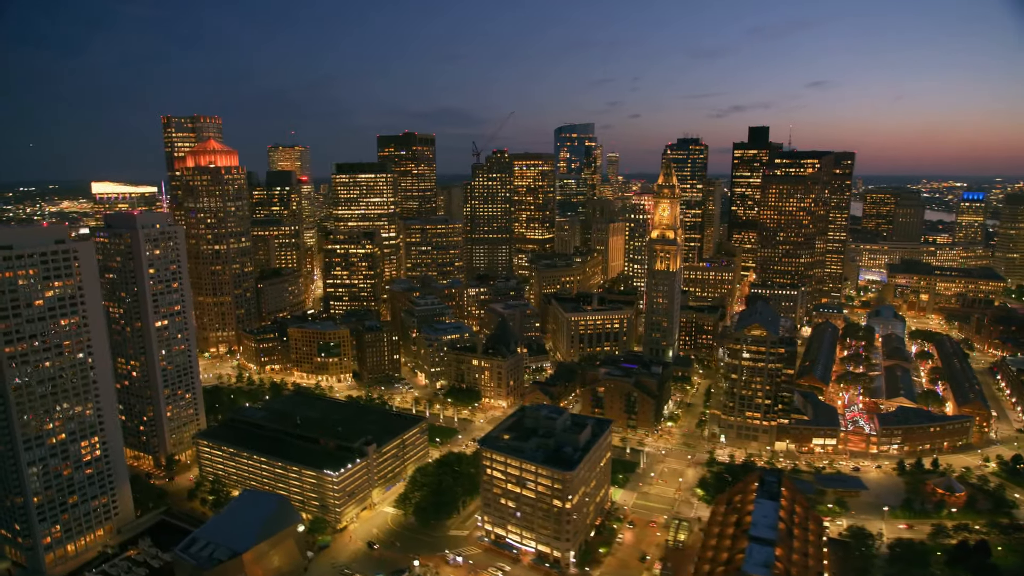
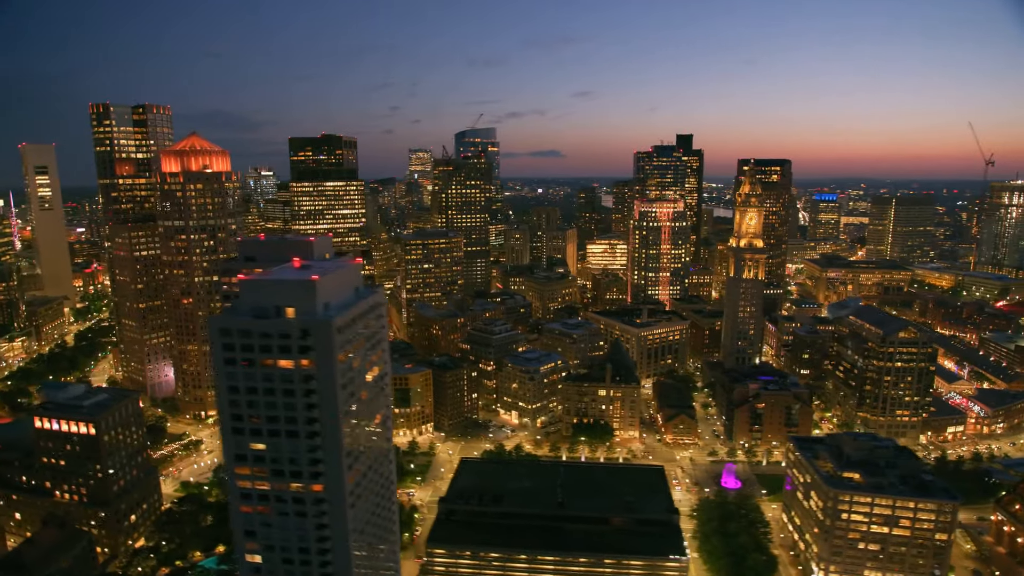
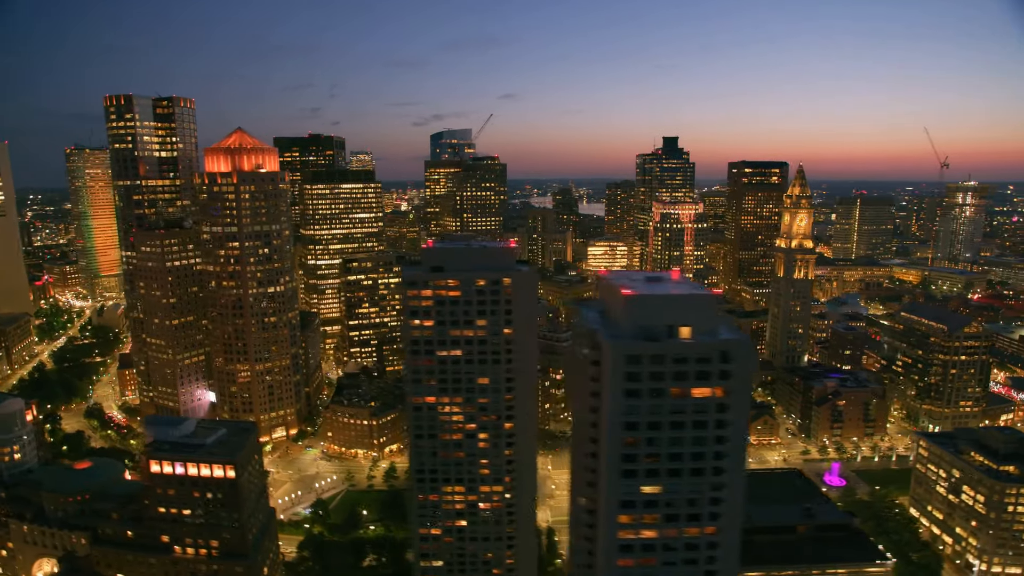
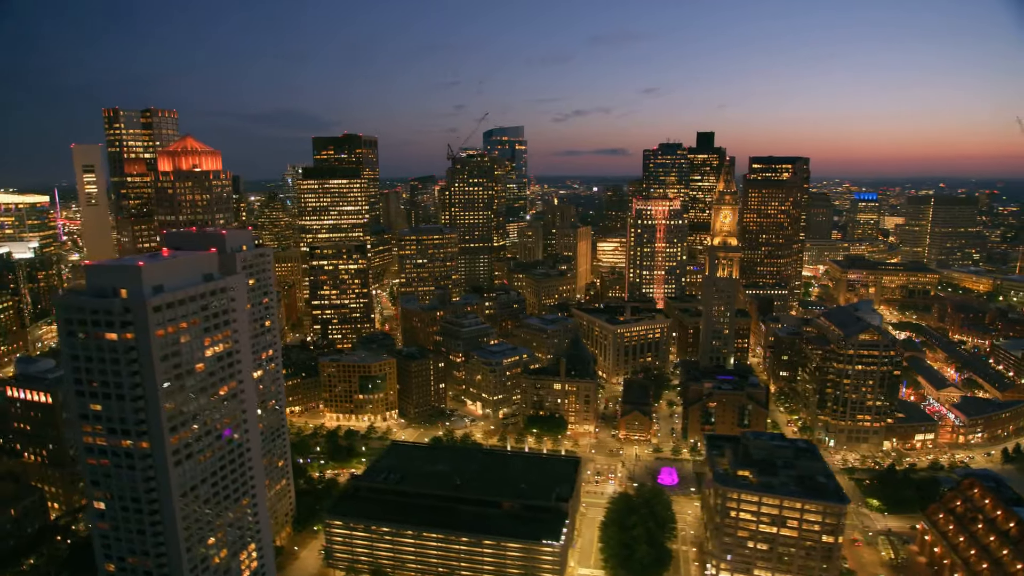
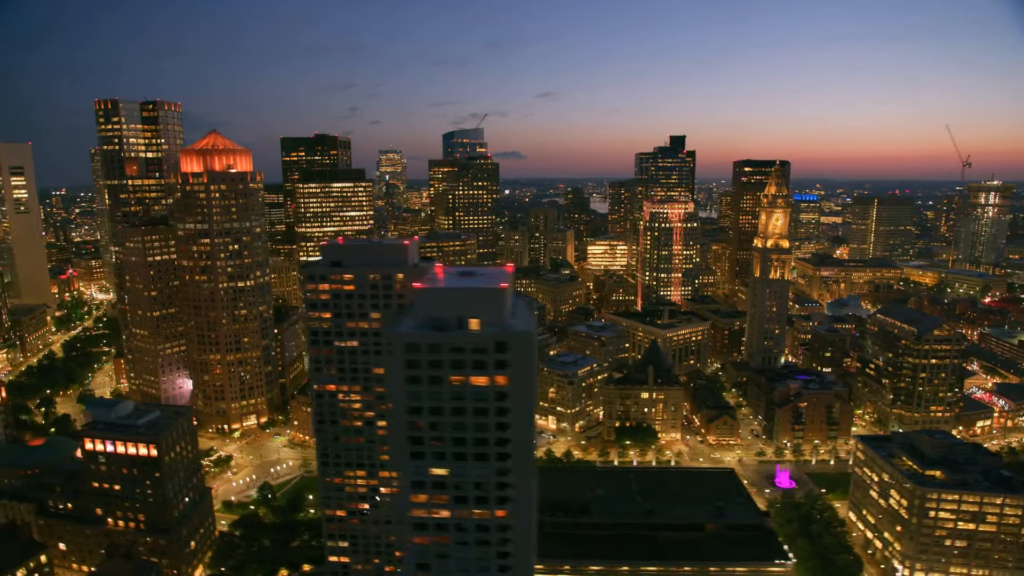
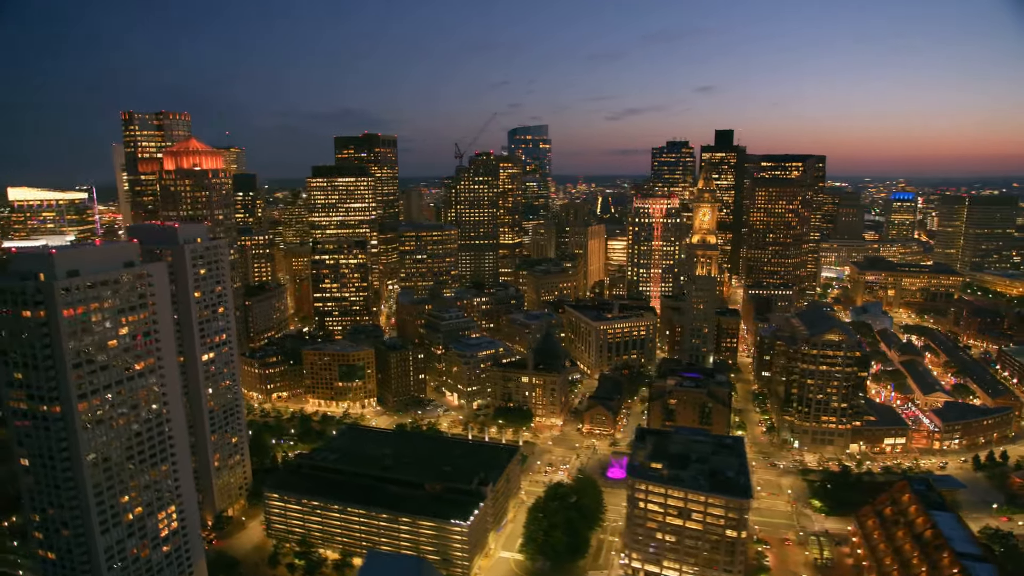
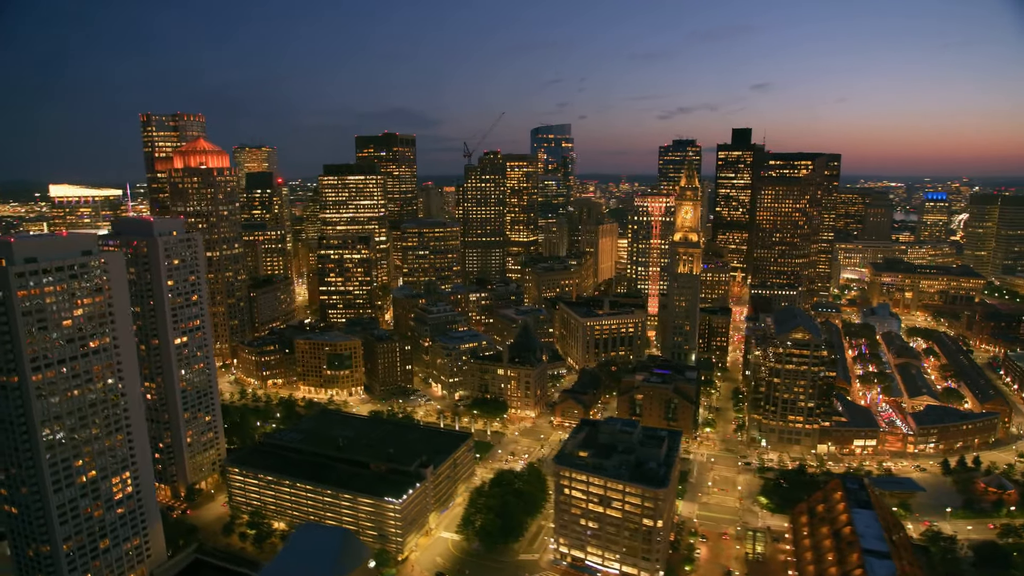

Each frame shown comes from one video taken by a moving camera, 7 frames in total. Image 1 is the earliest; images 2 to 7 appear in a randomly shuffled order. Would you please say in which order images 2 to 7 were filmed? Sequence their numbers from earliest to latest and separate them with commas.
7, 6, 4, 2, 5, 3
